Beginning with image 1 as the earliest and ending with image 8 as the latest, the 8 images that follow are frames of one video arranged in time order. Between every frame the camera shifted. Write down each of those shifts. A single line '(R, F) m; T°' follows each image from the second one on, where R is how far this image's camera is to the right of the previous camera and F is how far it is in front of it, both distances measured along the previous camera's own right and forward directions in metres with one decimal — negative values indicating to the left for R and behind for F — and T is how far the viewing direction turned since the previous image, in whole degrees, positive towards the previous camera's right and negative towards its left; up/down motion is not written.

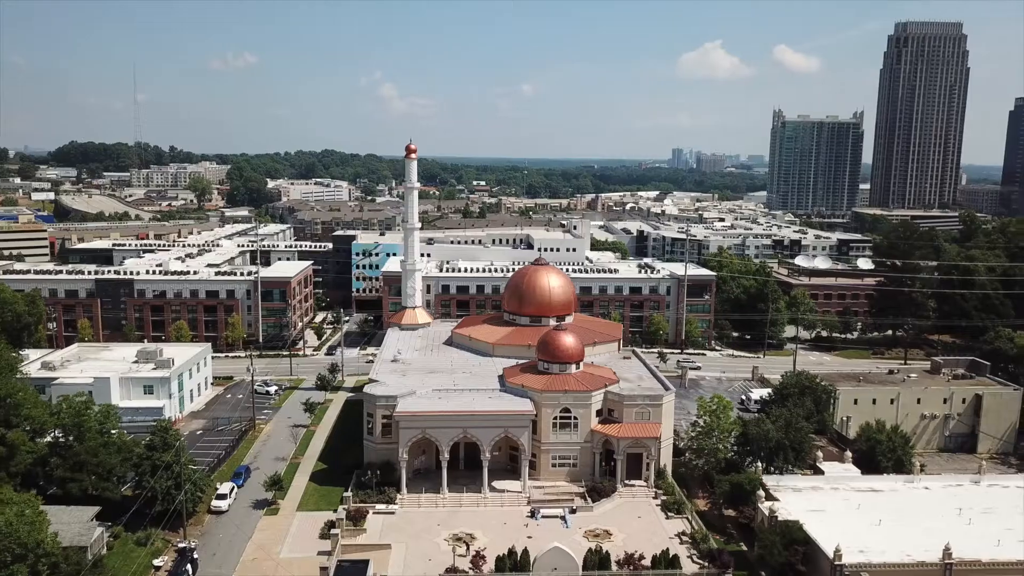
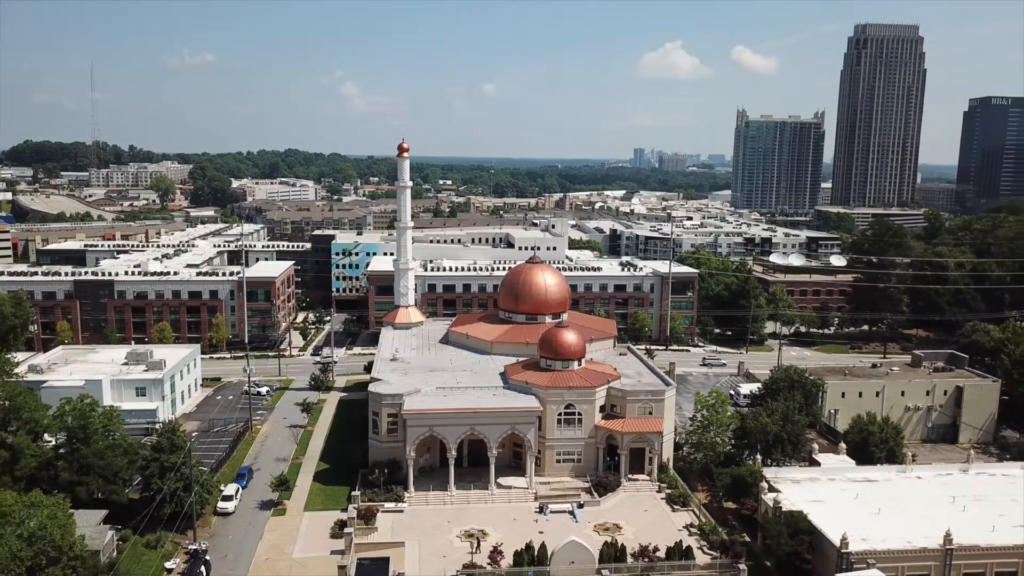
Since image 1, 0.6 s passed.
(-2.0, -0.2) m; +3°
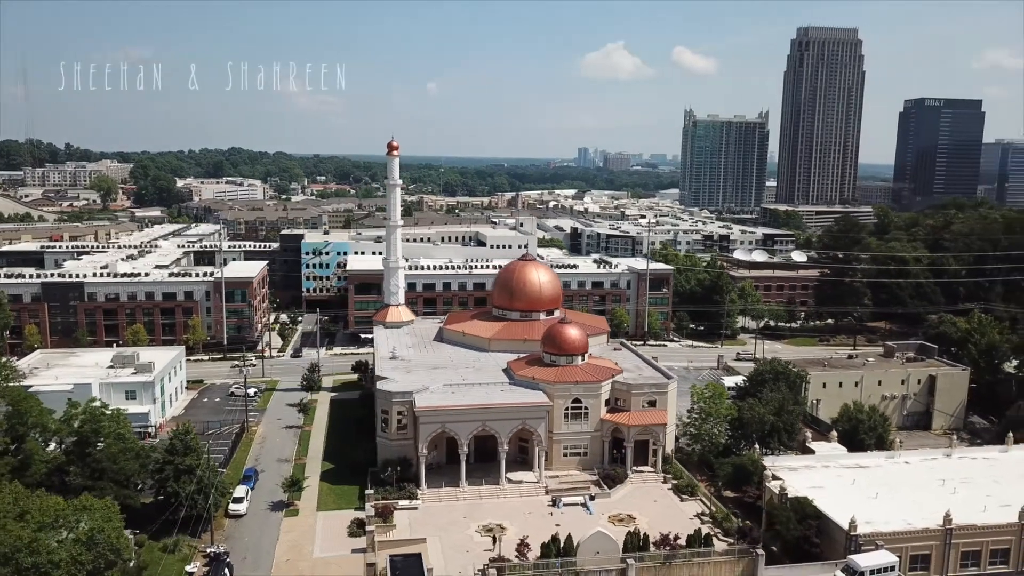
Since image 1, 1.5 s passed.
(-3.0, -0.3) m; +4°
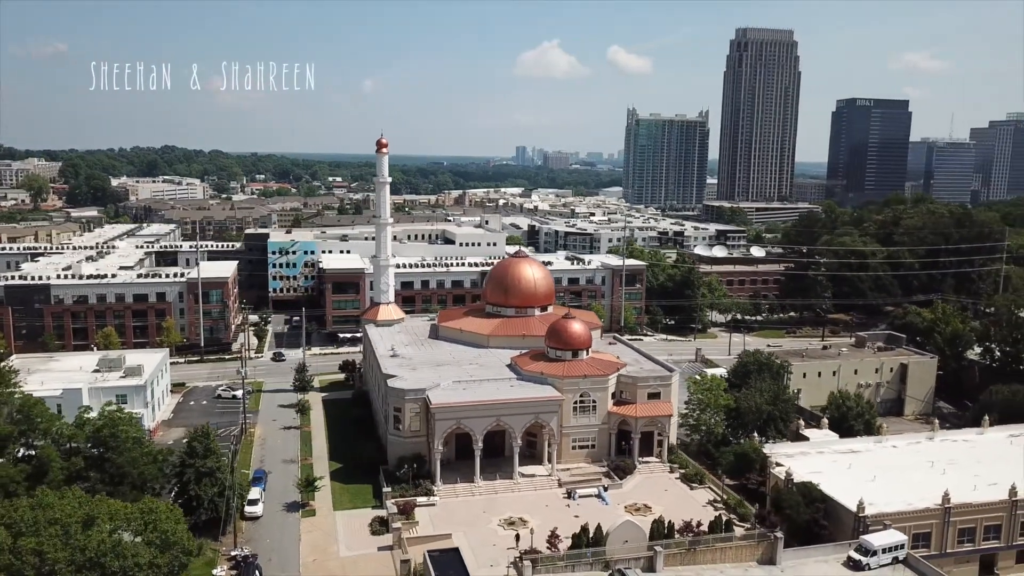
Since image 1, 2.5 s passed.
(-3.5, -0.3) m; +4°
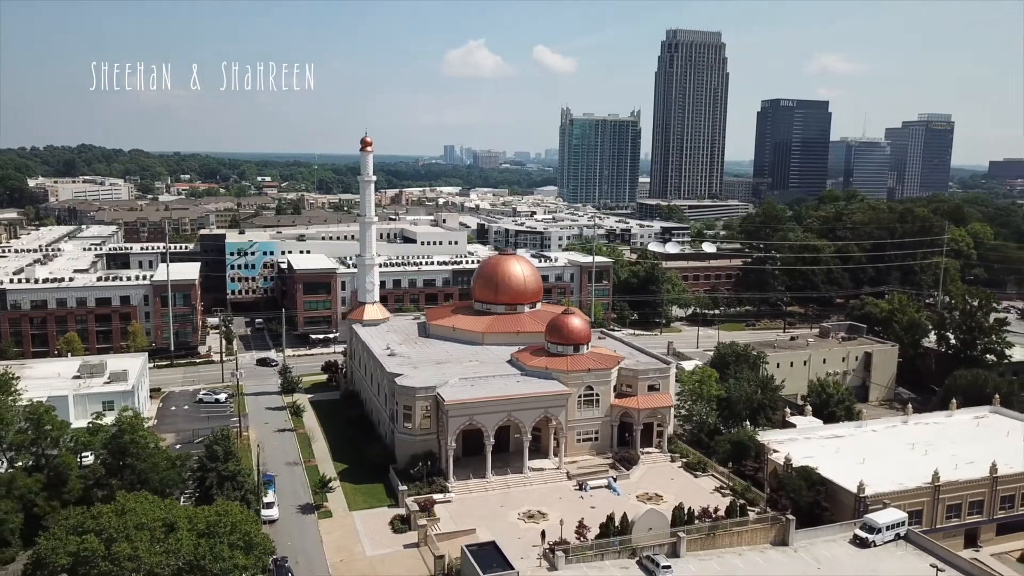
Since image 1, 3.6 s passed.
(-3.8, -0.3) m; +5°
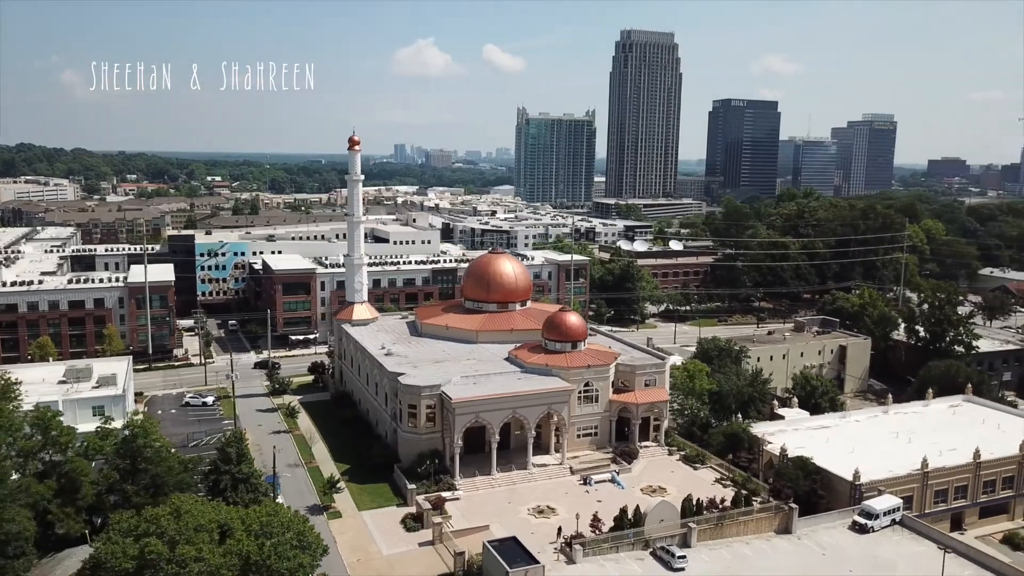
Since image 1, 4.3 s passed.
(-2.5, -0.2) m; +3°
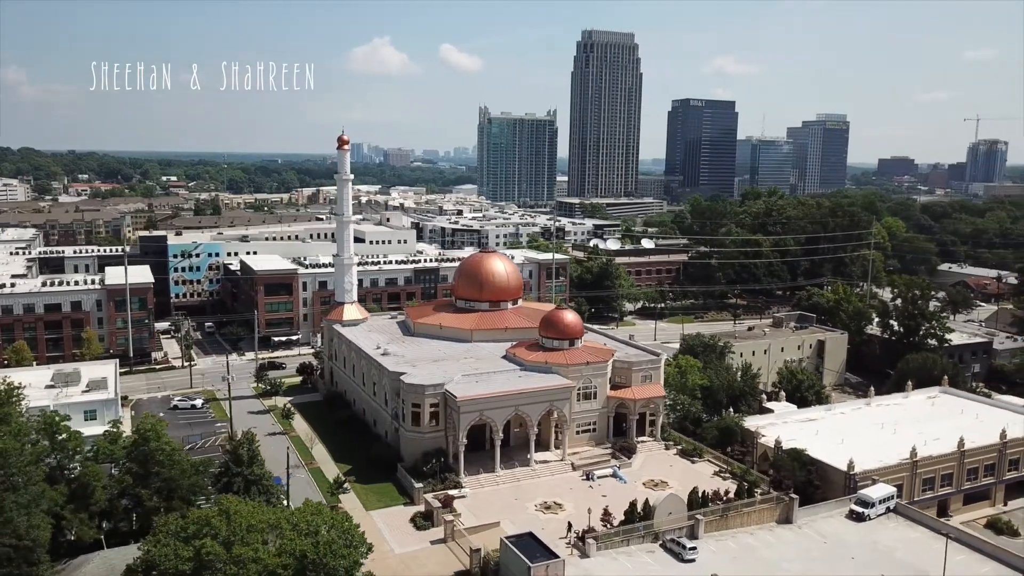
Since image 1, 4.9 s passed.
(-2.1, -0.2) m; +3°
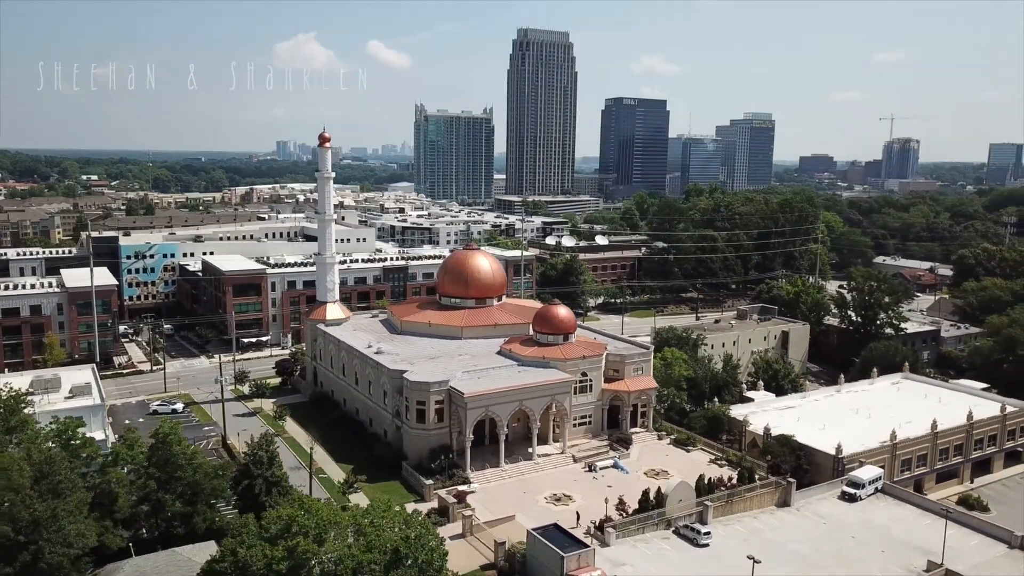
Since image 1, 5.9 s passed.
(-3.5, -0.3) m; +5°
